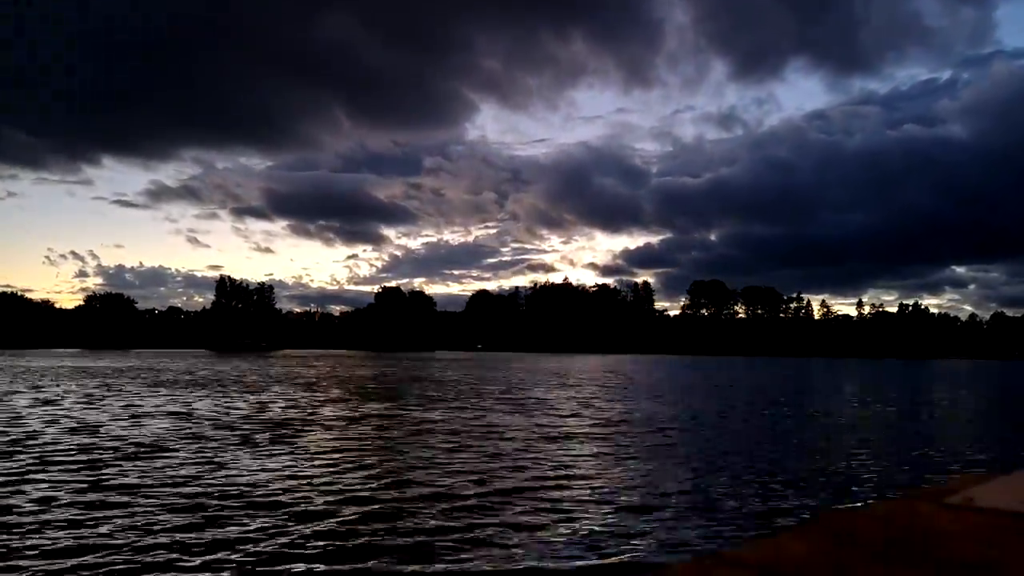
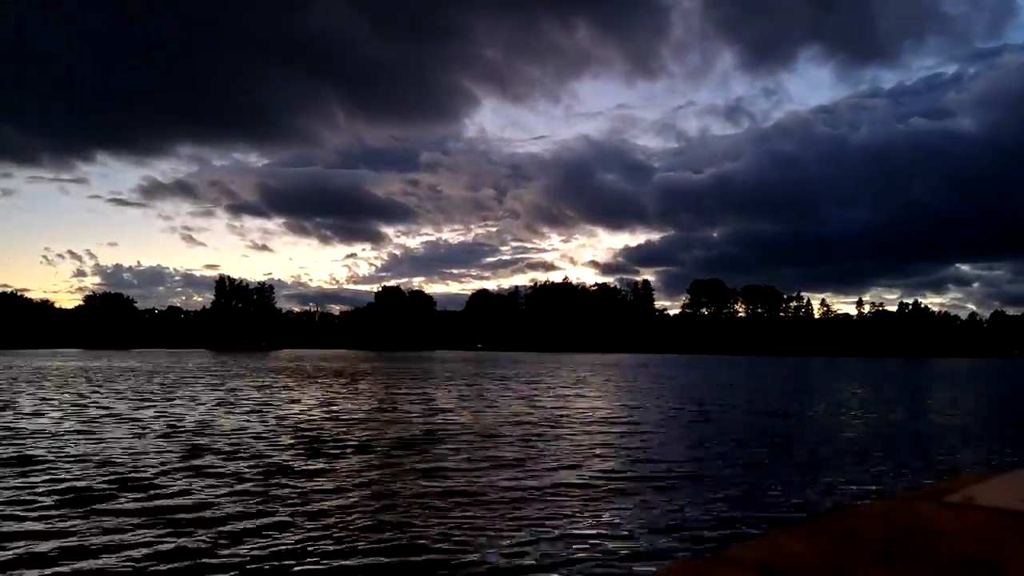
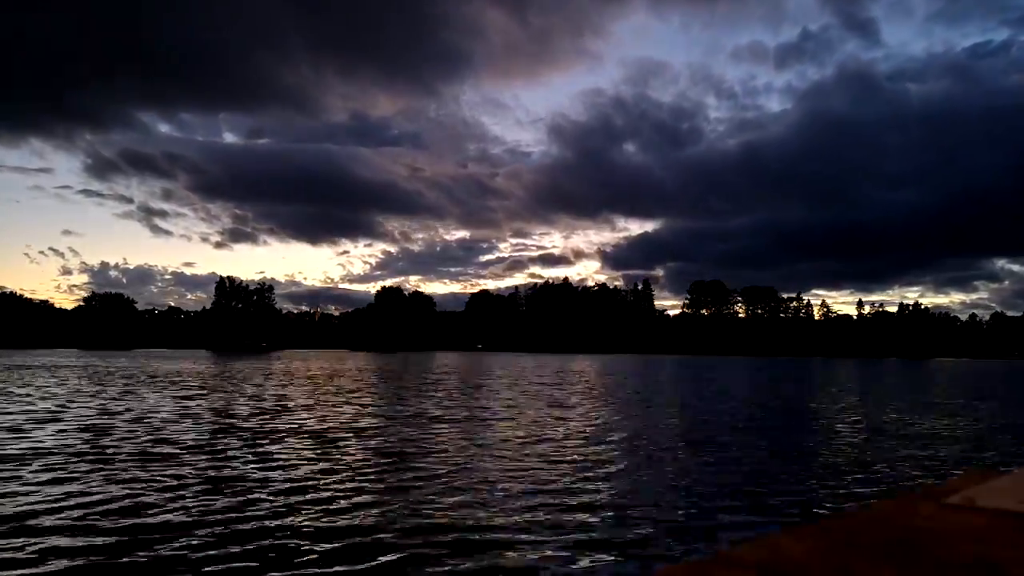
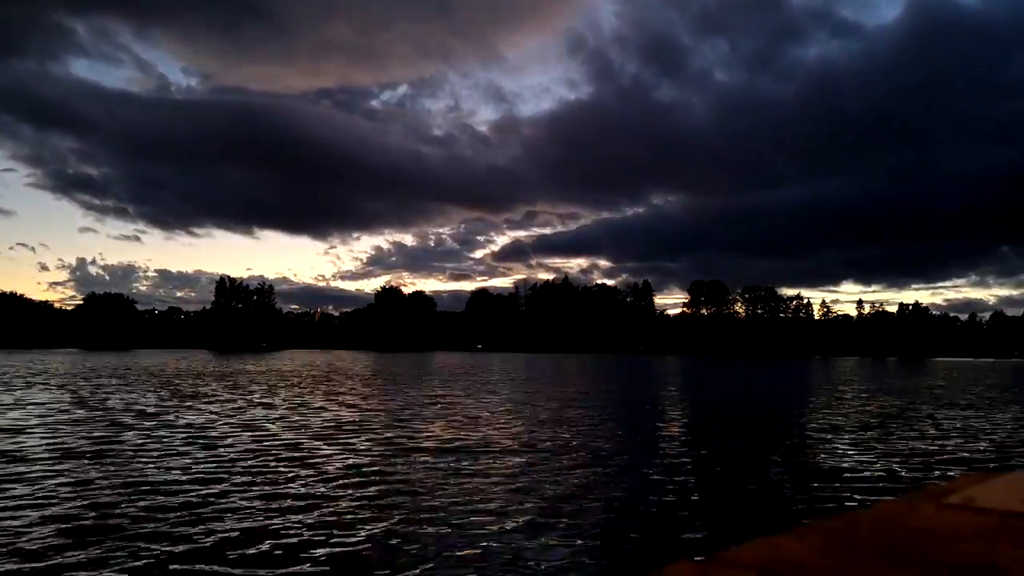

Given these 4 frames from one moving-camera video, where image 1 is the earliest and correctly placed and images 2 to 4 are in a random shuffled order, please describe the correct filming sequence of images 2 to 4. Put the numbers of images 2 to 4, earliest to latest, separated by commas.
2, 3, 4
